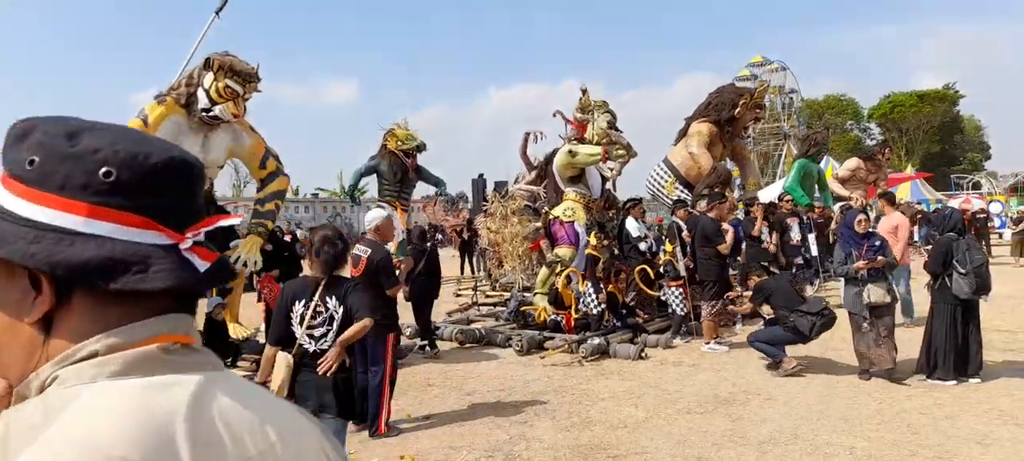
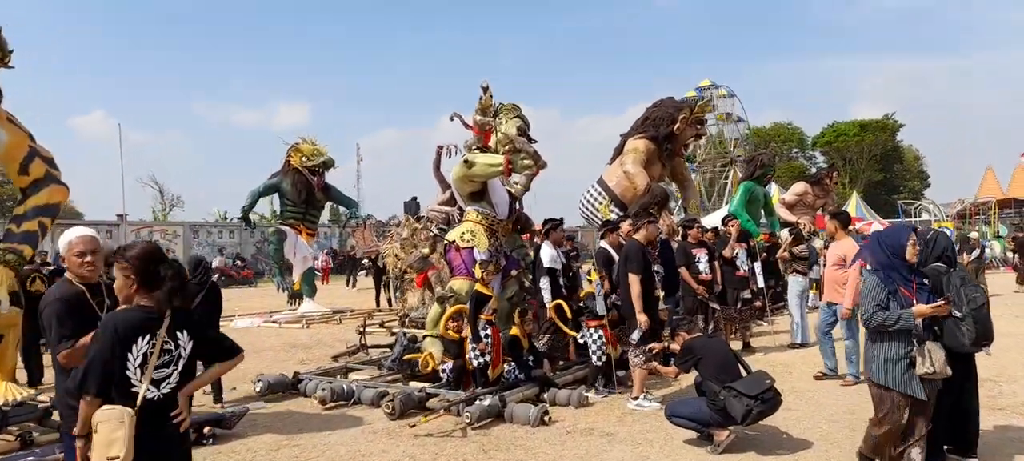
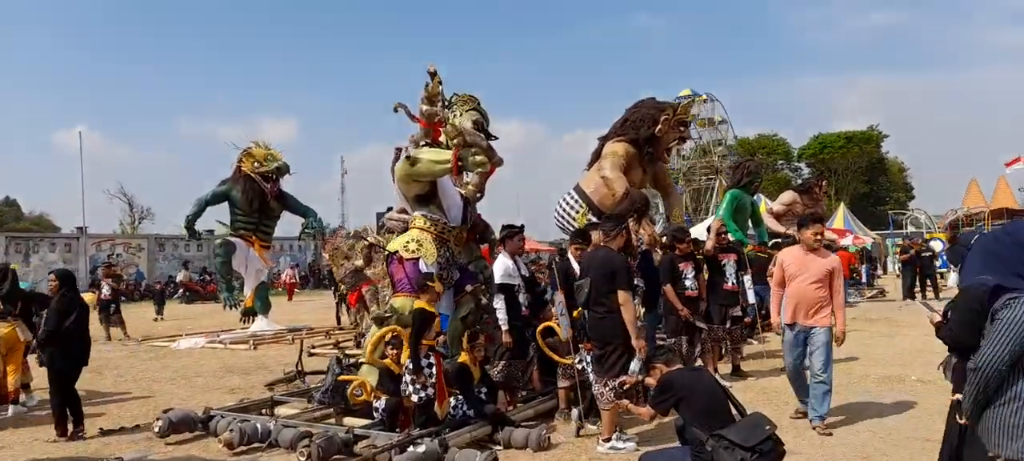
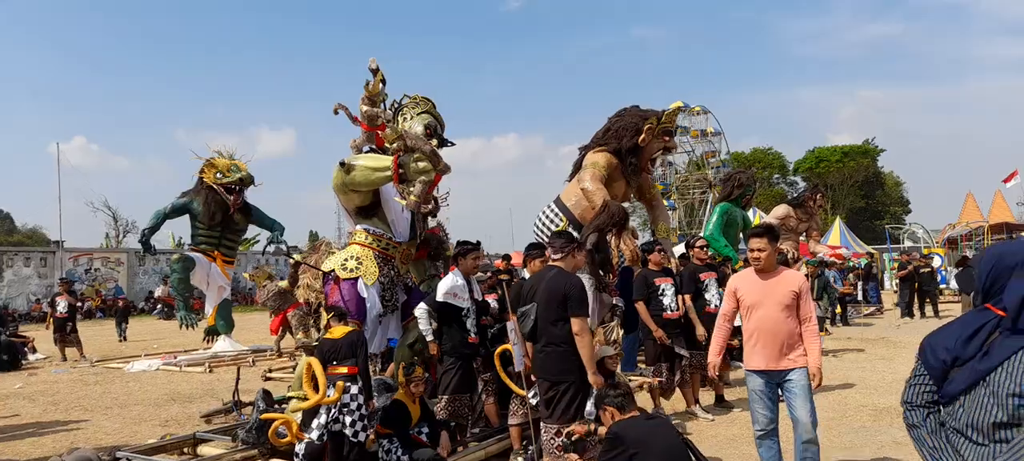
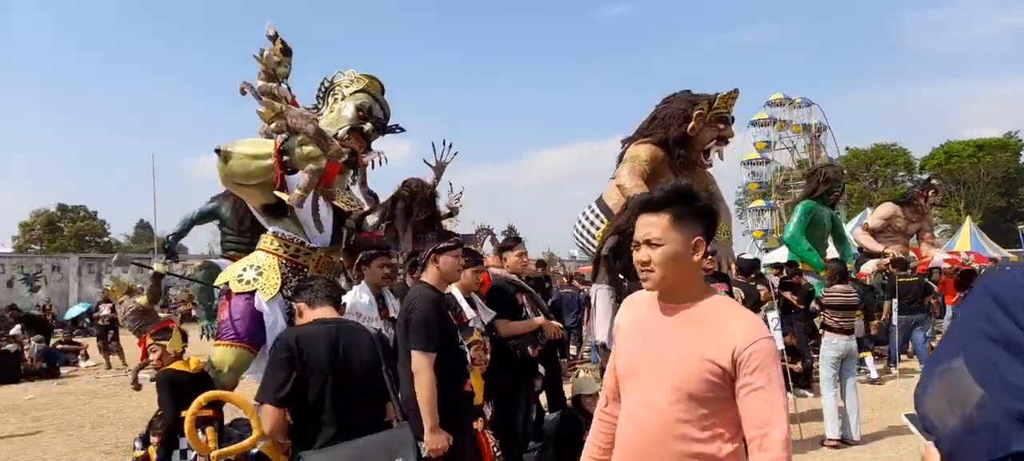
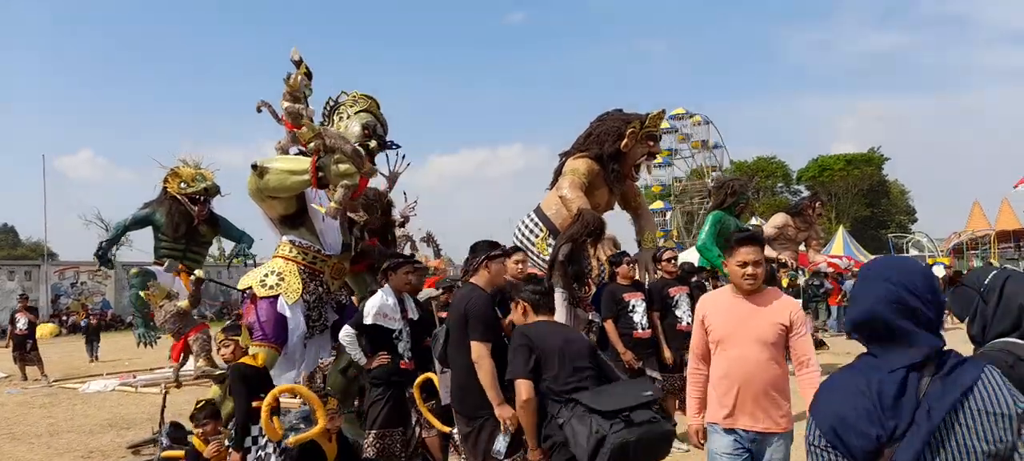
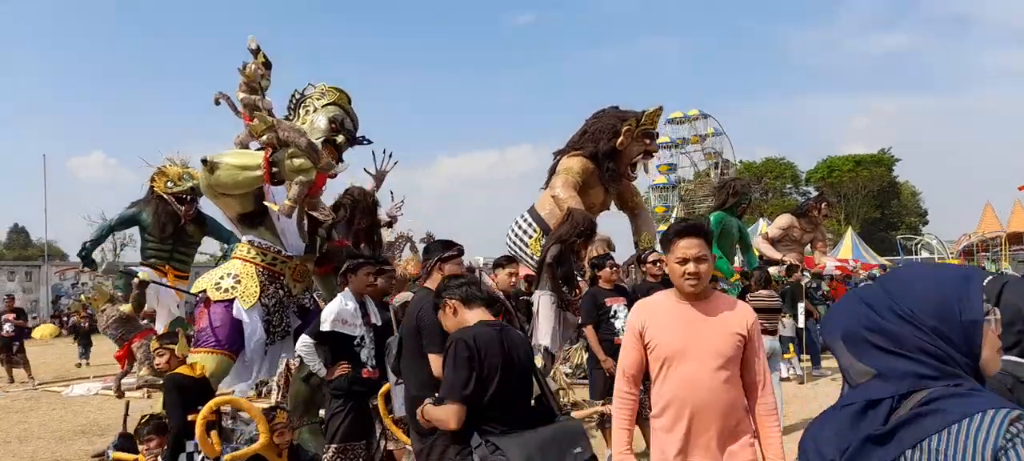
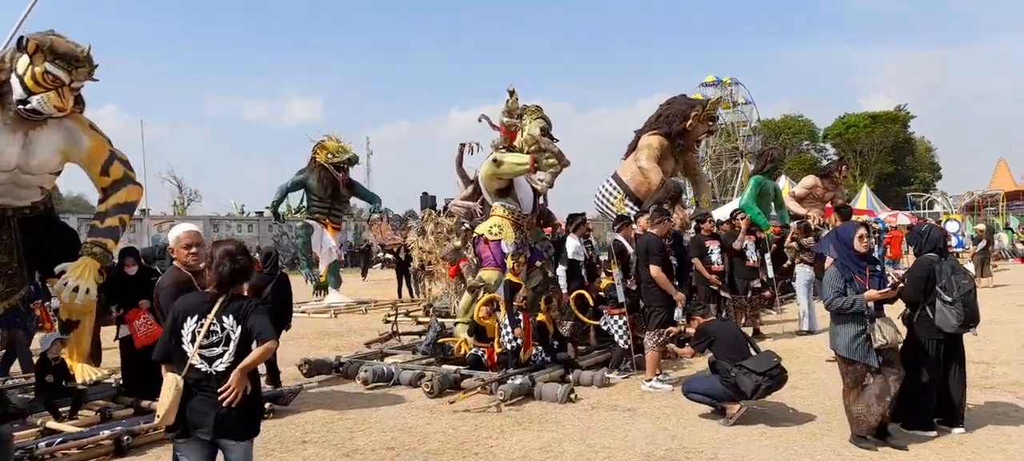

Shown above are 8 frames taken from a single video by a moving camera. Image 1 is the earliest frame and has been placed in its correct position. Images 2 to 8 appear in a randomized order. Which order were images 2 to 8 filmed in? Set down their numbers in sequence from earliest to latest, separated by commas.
8, 2, 3, 4, 6, 7, 5
